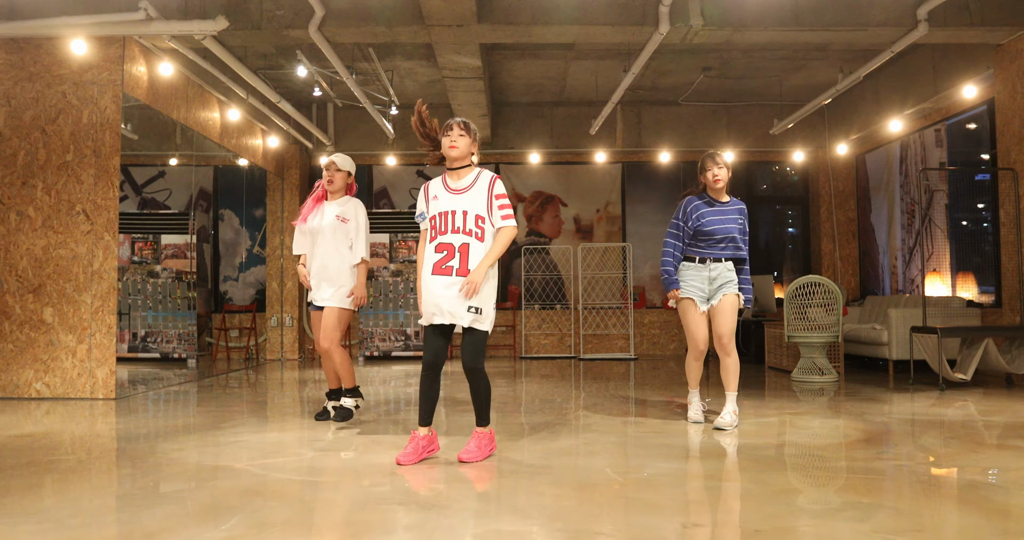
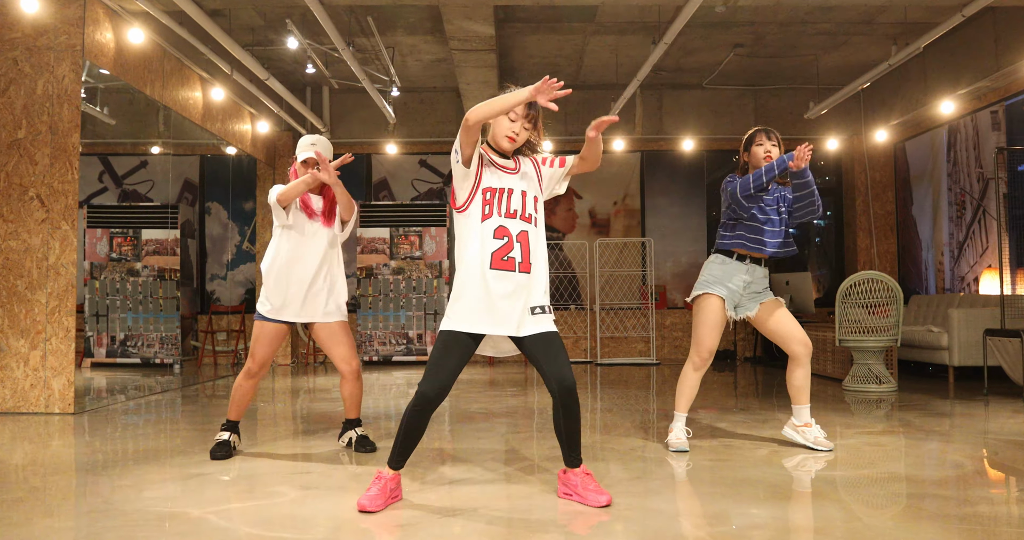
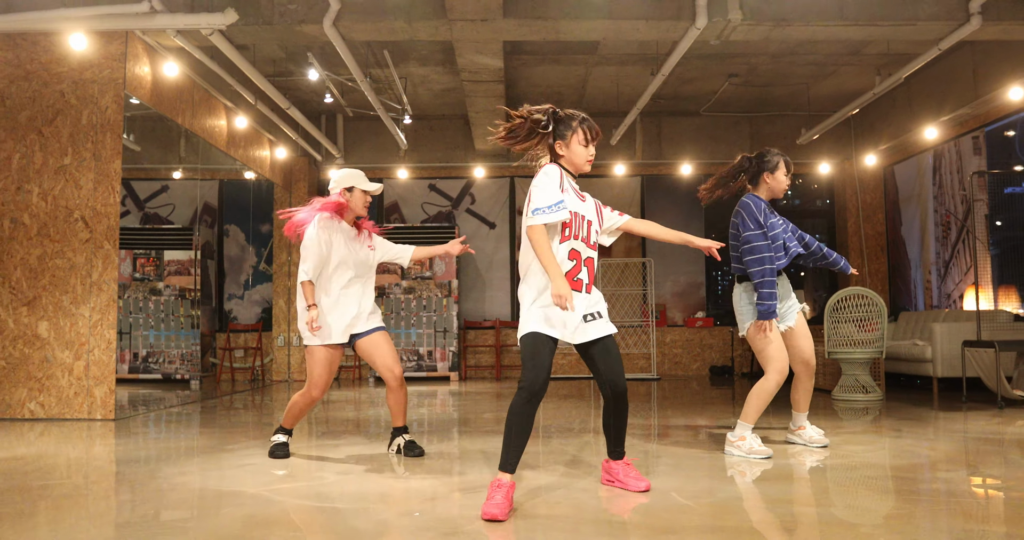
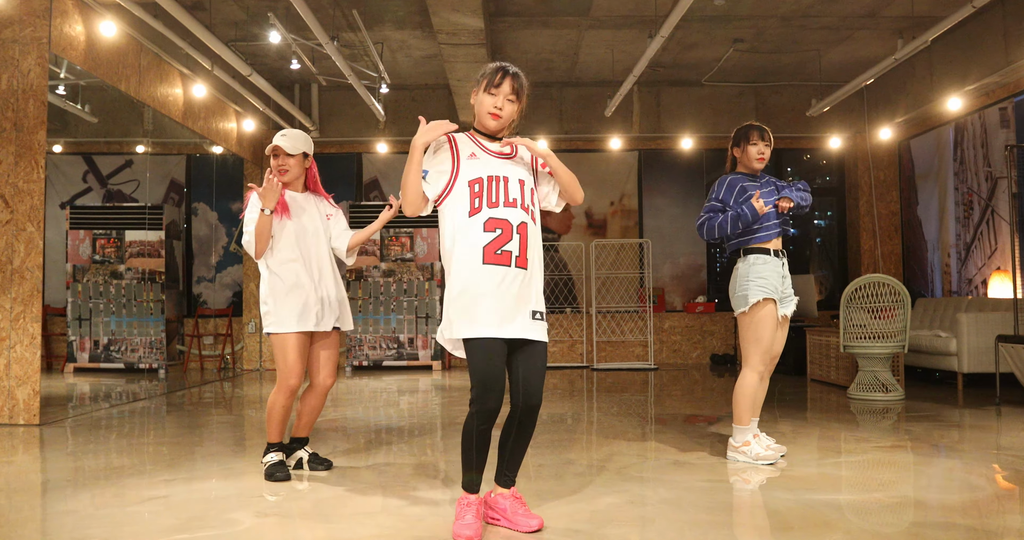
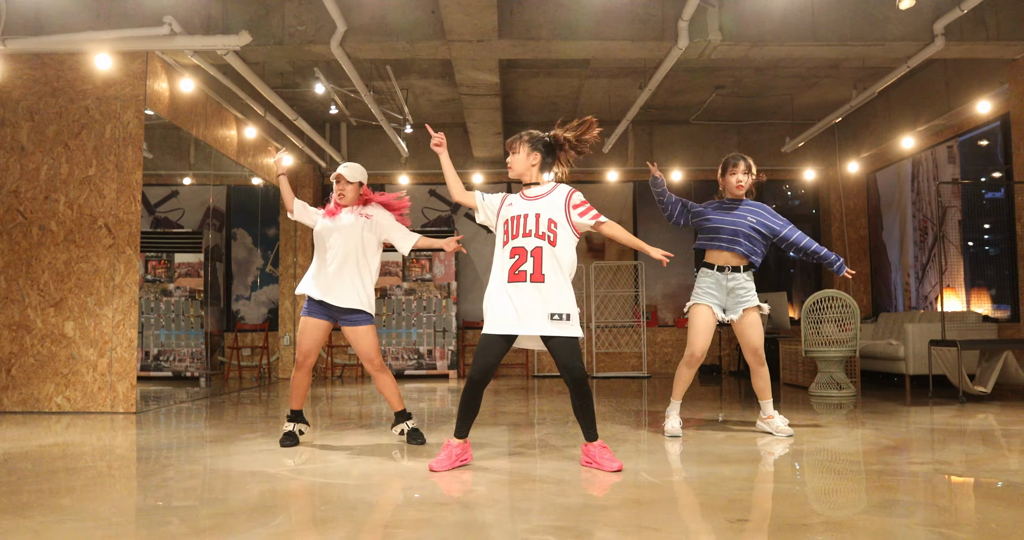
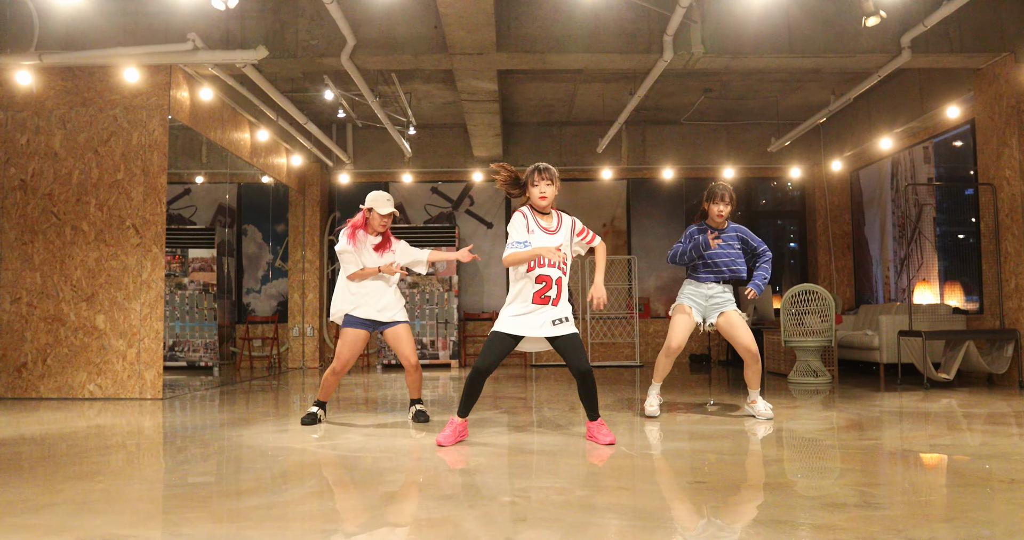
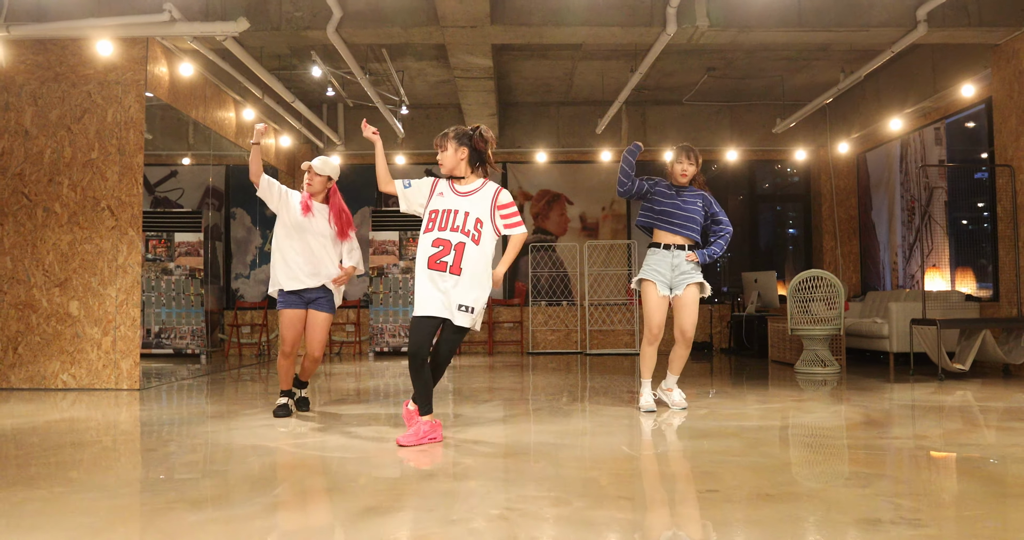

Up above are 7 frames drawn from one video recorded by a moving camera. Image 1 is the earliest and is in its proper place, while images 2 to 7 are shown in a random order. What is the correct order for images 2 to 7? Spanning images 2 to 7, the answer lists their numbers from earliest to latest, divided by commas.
4, 3, 5, 6, 7, 2
